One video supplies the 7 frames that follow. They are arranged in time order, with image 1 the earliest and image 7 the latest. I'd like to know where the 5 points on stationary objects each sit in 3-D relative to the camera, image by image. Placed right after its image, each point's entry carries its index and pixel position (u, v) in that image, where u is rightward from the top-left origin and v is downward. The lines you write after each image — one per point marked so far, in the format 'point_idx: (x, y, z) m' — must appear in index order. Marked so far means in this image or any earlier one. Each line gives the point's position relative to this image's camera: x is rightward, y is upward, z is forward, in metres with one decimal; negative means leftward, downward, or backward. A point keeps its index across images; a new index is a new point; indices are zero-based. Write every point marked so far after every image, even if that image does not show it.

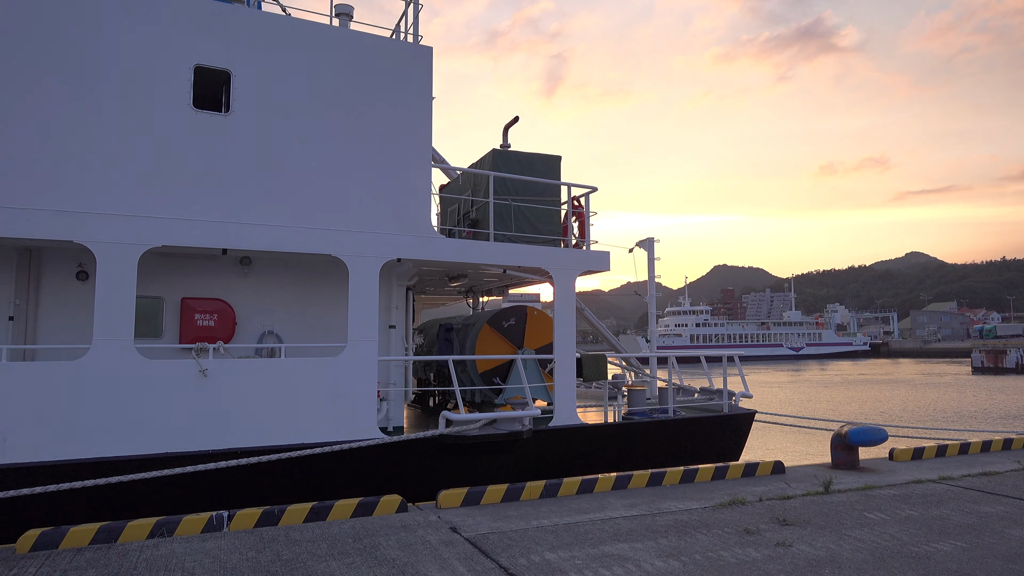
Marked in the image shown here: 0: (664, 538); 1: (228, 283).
0: (+0.9, -1.4, +4.2) m
1: (-2.4, 0.0, +6.5) m
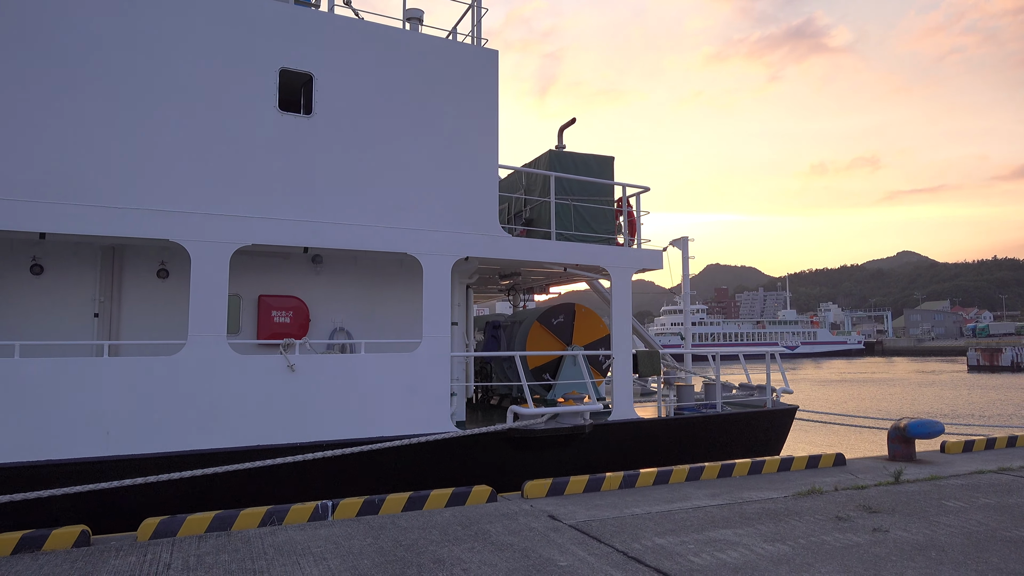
0: (+1.5, -1.4, +4.4) m
1: (-1.8, +0.1, +6.6) m
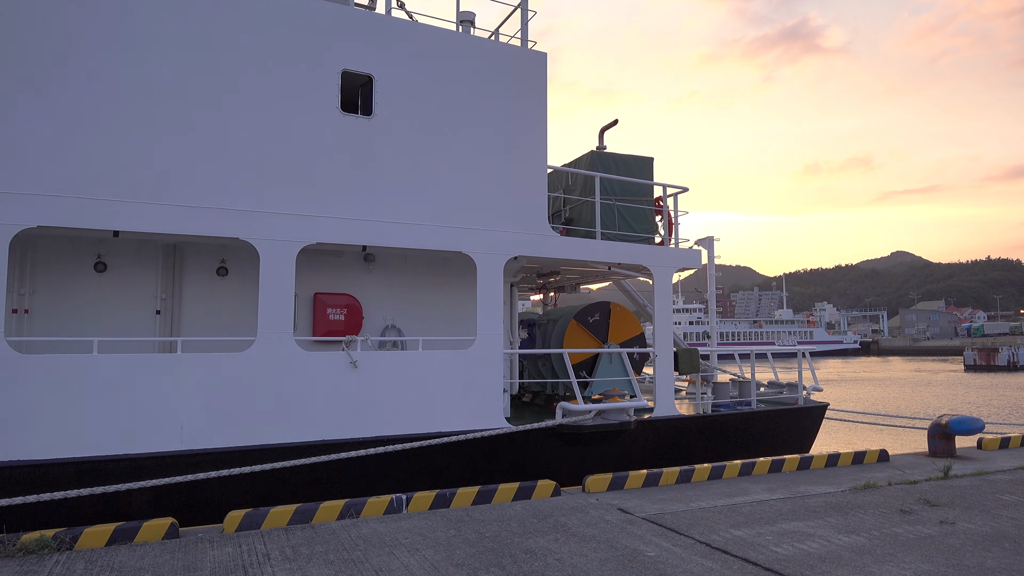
0: (+1.9, -1.4, +4.5) m
1: (-1.4, +0.1, +6.7) m
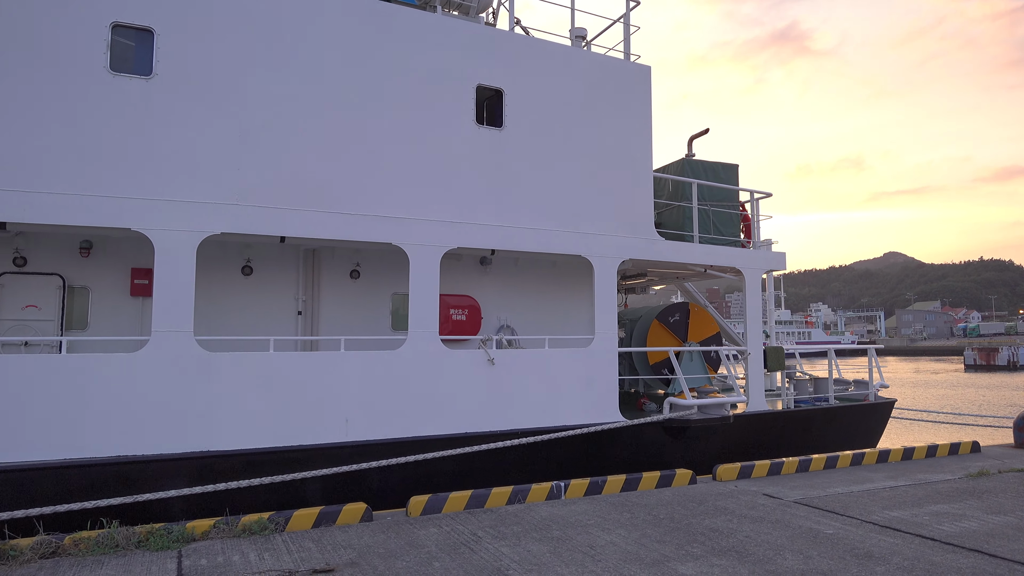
0: (+2.9, -1.4, +4.9) m
1: (-0.4, +0.1, +7.1) m
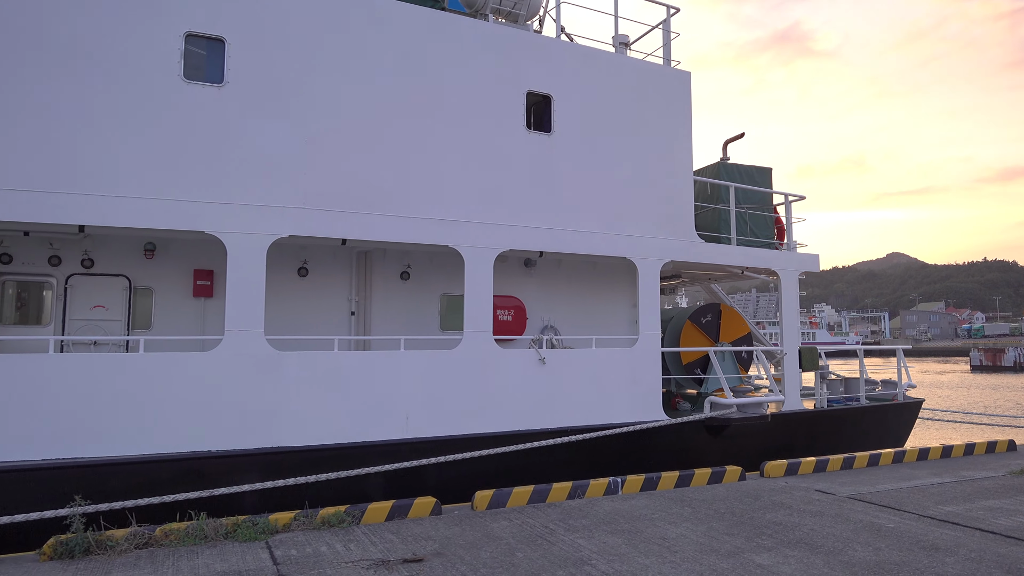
0: (+3.4, -1.4, +5.0) m
1: (+0.1, +0.1, +7.2) m
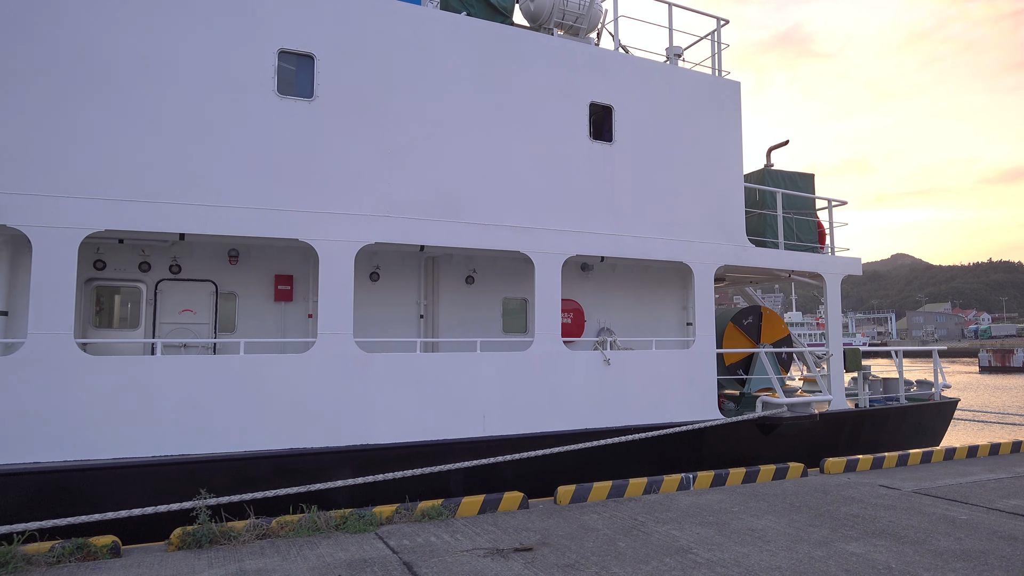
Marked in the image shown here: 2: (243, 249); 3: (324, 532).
0: (+3.9, -1.4, +5.2) m
1: (+0.6, 0.0, +7.5) m
2: (-2.2, +0.3, +6.2) m
3: (-1.1, -1.4, +4.4) m
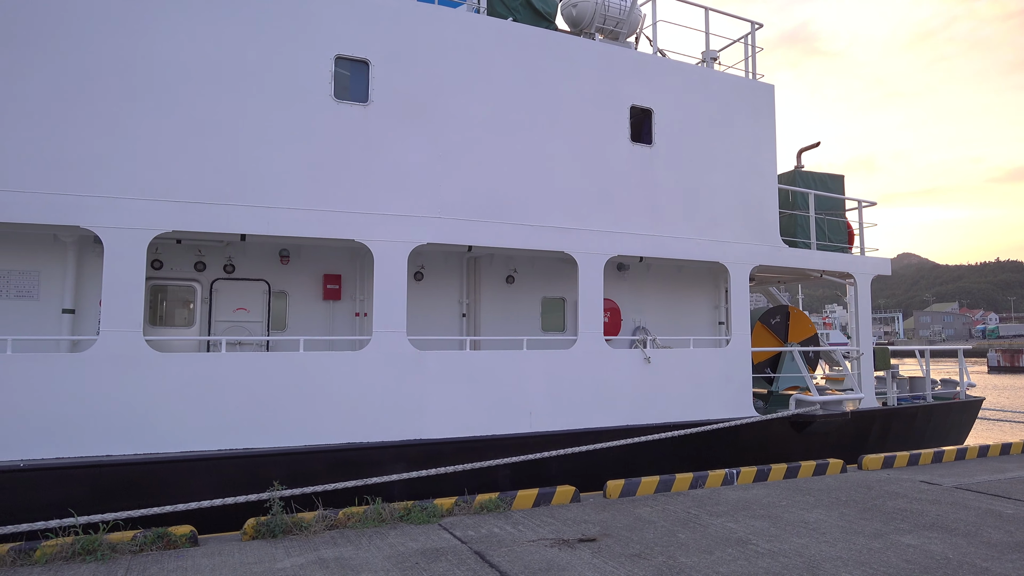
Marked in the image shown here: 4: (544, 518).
0: (+4.3, -1.4, +5.4) m
1: (+1.0, 0.0, +7.6) m
2: (-1.9, +0.3, +6.4) m
3: (-0.7, -1.4, +4.5) m
4: (+0.2, -1.4, +4.6) m
